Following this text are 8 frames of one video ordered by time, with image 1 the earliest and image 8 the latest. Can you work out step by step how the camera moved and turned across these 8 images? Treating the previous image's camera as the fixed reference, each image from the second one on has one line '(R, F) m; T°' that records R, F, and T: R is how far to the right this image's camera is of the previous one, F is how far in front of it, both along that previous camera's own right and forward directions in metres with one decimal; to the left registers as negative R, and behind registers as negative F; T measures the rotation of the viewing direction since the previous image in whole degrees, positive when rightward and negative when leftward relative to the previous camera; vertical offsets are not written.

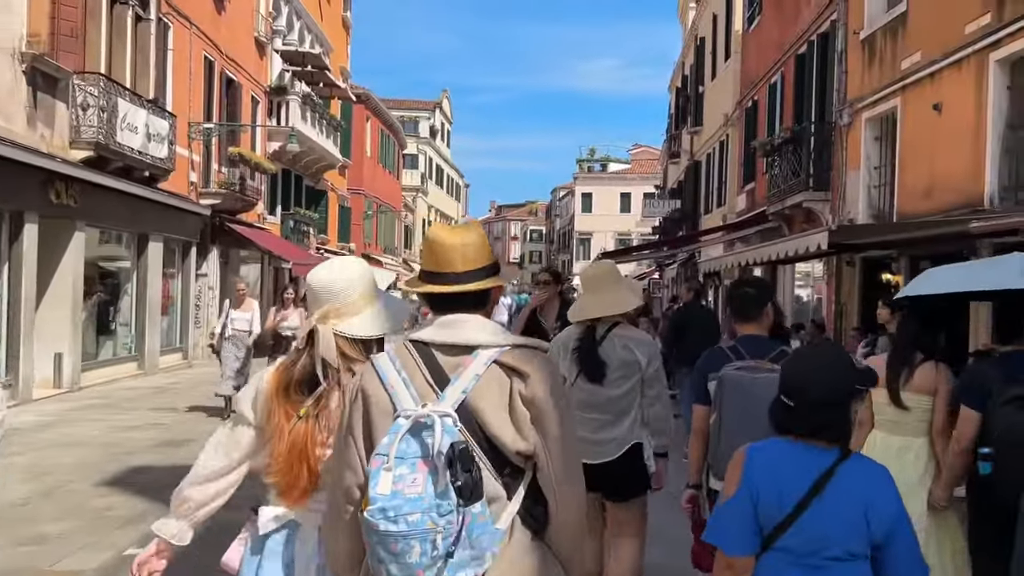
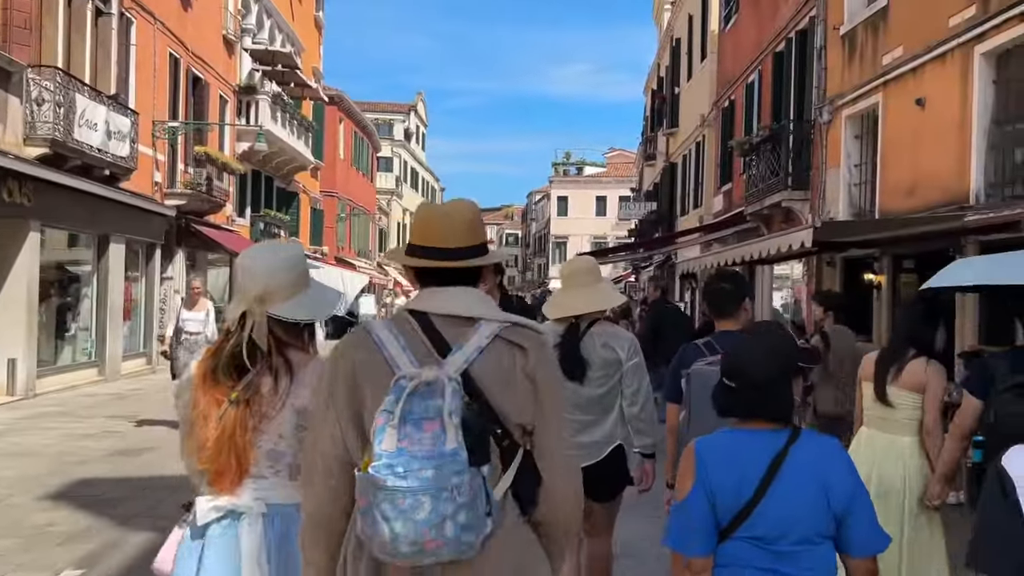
(0.0, +0.4) m; +1°
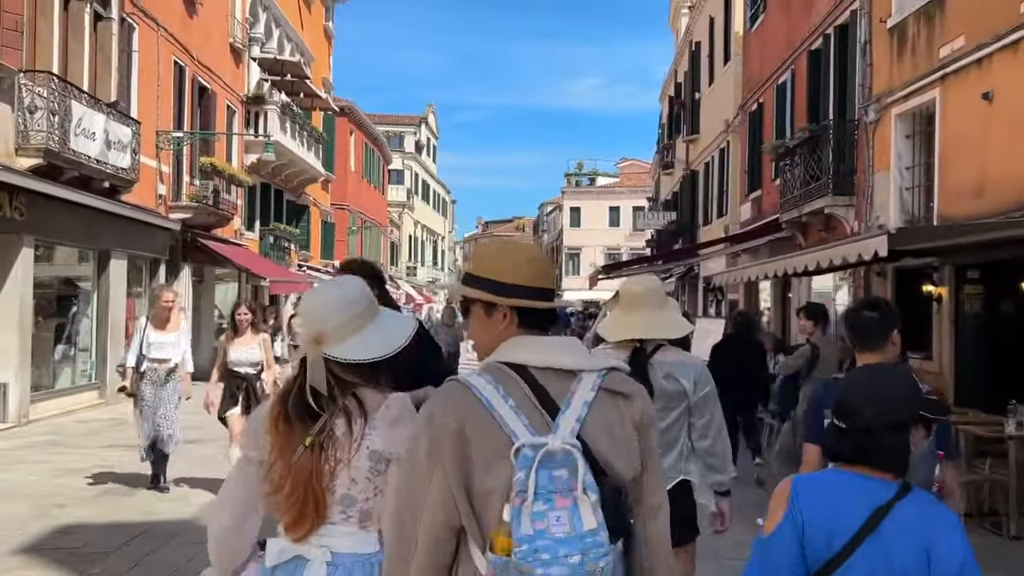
(-0.2, +0.8) m; -1°
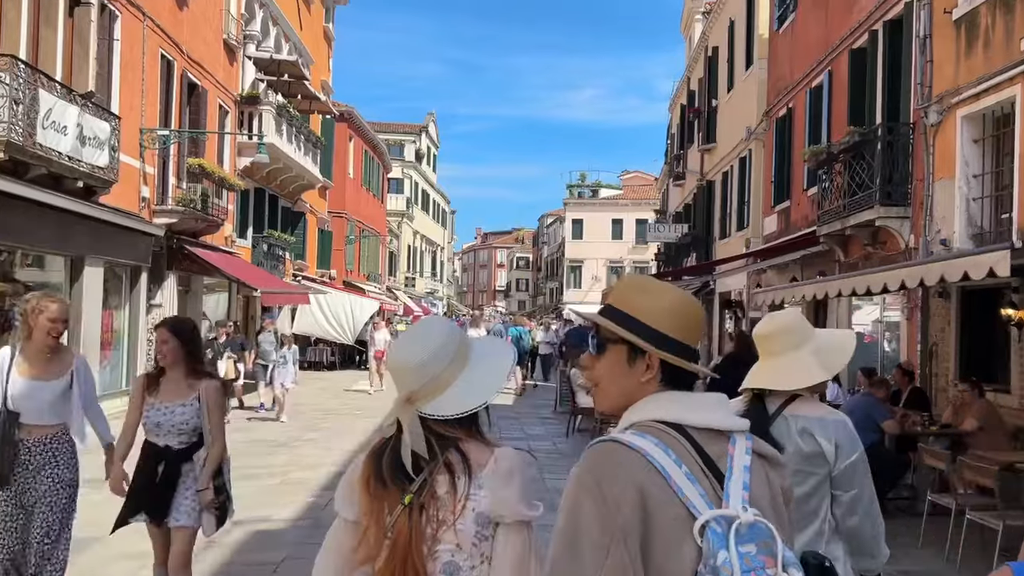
(-0.2, +1.3) m; 0°
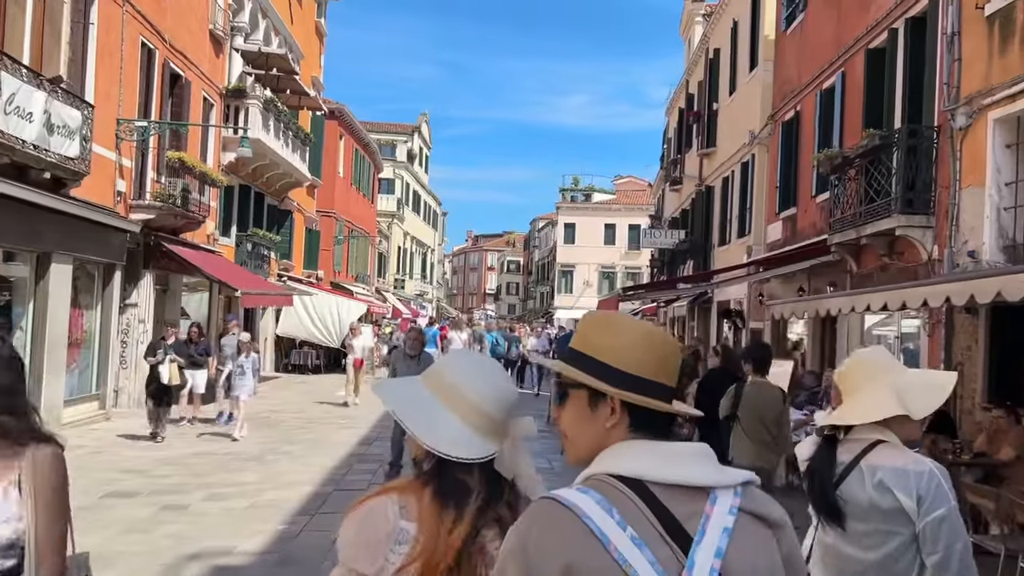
(-0.1, +0.7) m; +1°
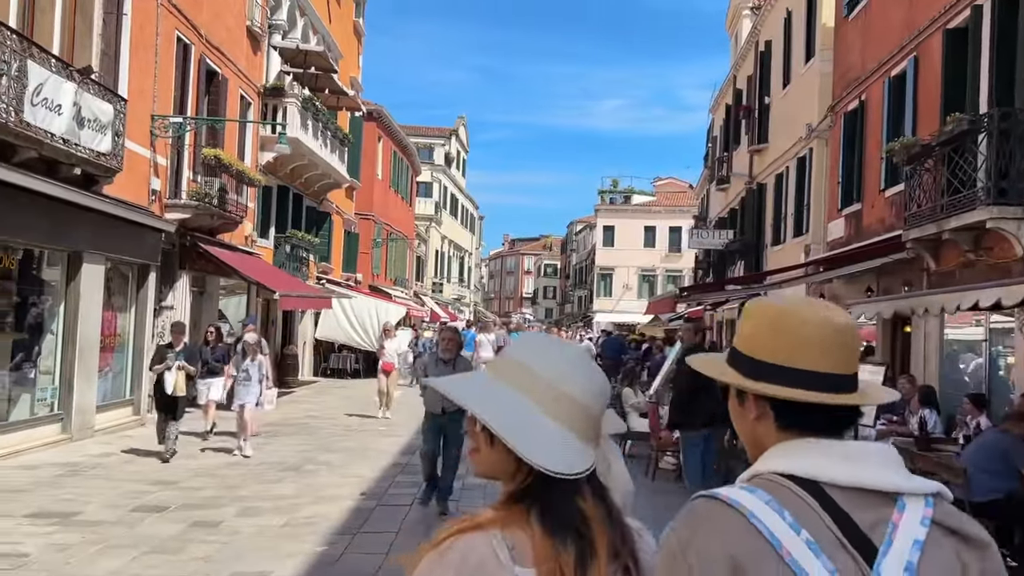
(-0.2, +0.7) m; -2°
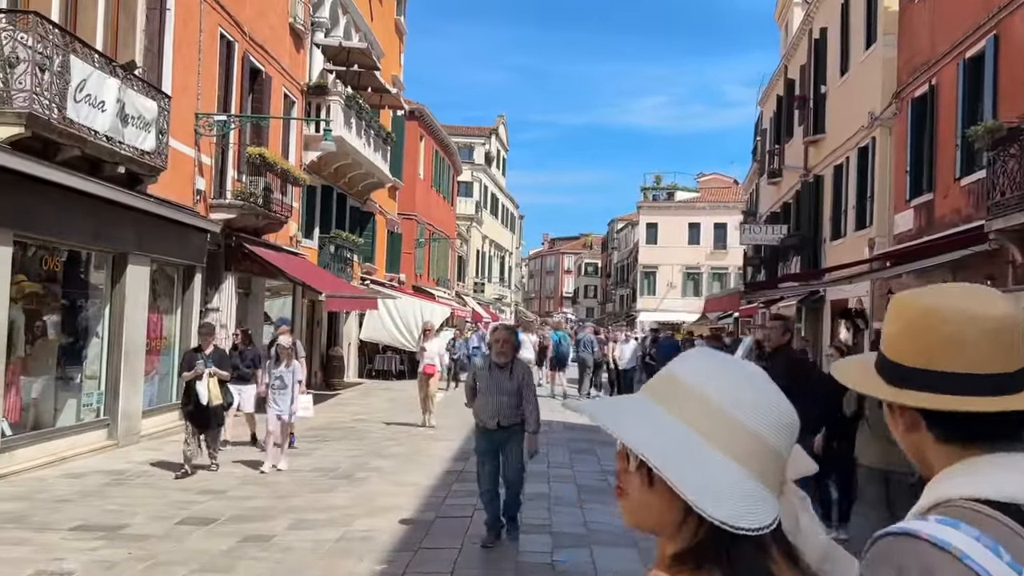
(-0.2, +0.5) m; -2°
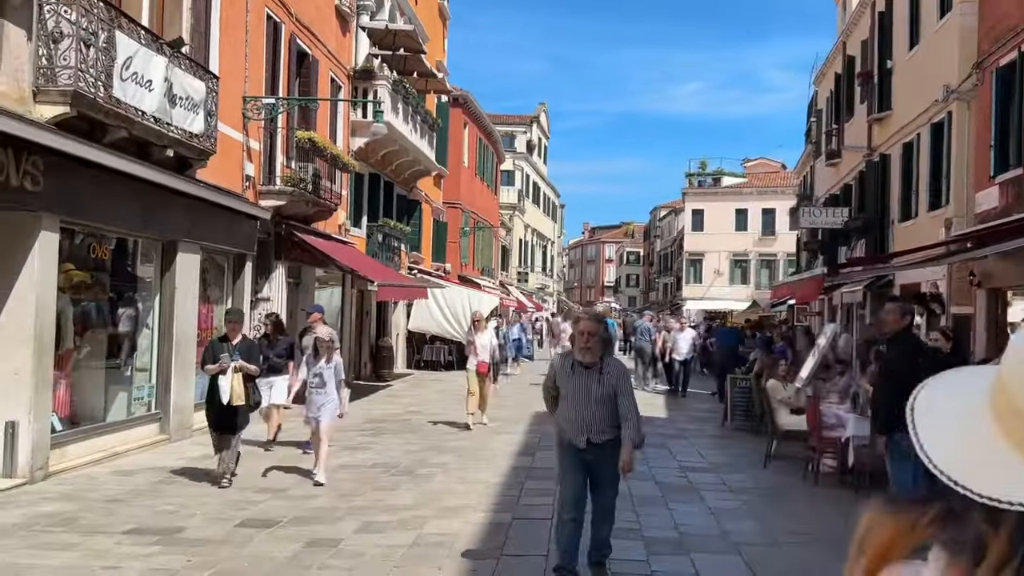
(-0.3, +0.6) m; -2°
